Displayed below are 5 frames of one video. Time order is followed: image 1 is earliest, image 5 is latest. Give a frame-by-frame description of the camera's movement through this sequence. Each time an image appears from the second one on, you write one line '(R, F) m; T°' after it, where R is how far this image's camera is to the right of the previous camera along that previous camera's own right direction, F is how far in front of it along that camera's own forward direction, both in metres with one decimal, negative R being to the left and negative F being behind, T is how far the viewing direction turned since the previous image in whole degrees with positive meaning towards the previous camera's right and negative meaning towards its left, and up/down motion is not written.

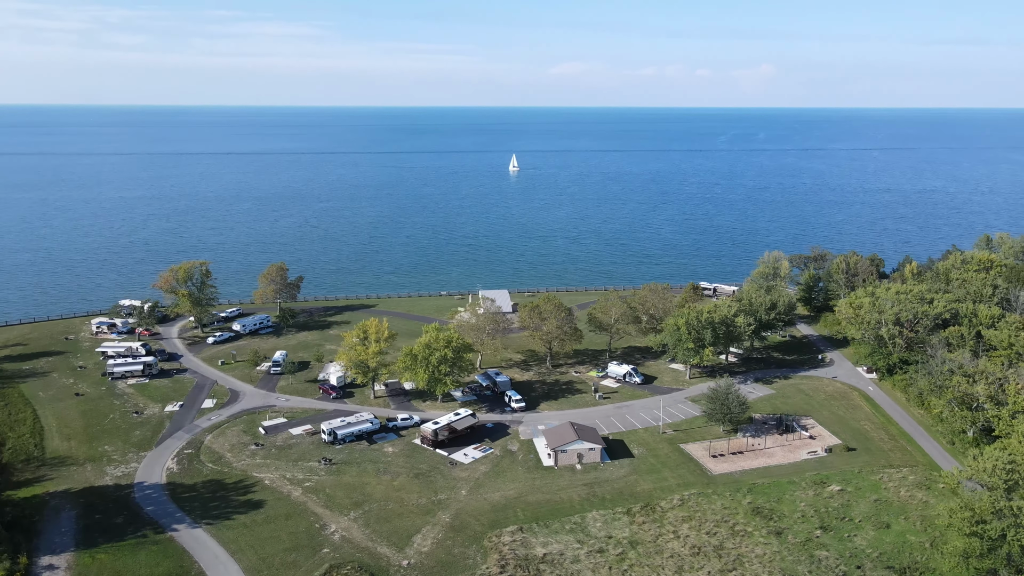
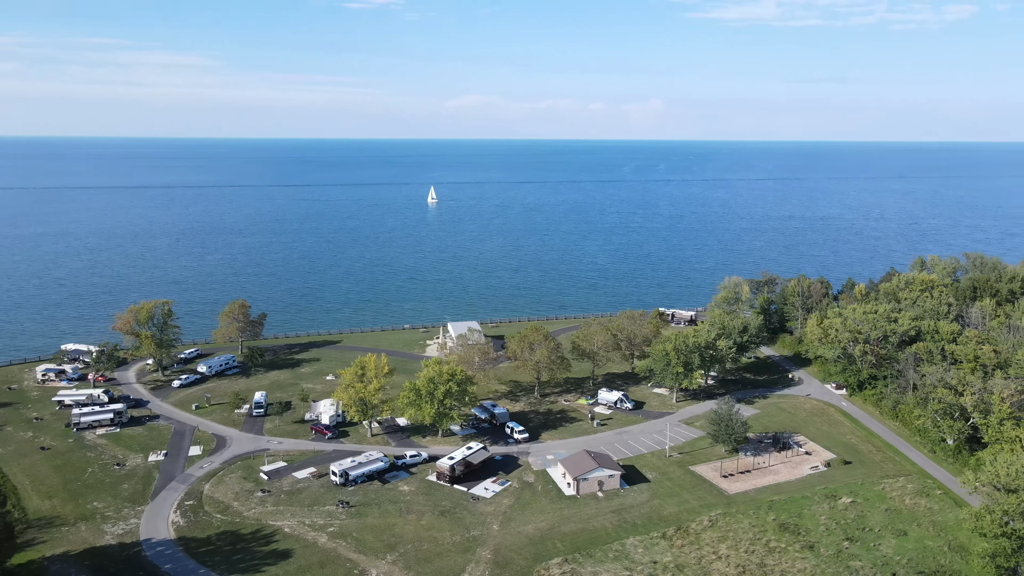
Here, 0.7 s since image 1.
(-6.5, +0.4) m; +7°
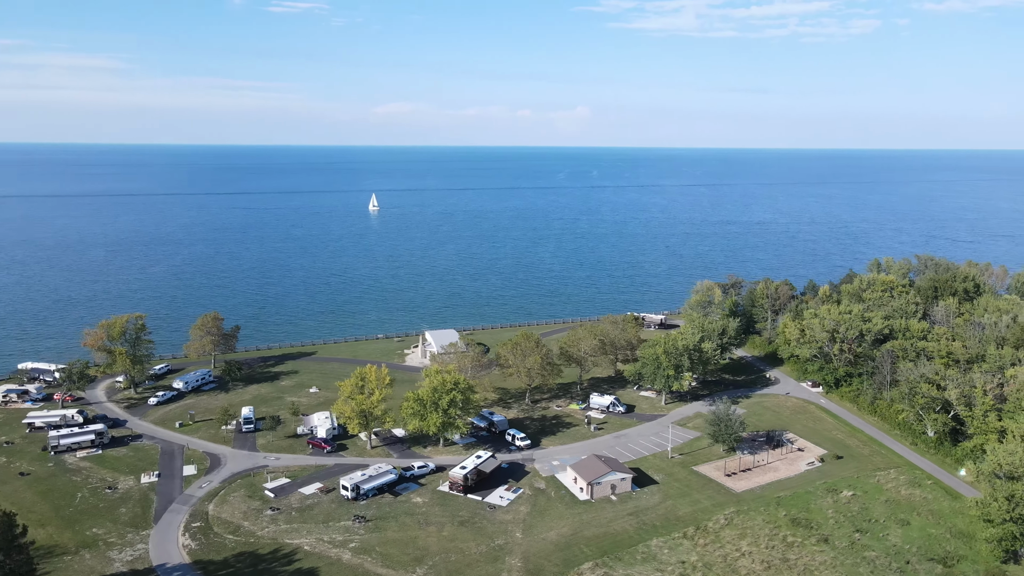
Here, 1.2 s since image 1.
(-4.6, +0.2) m; +5°
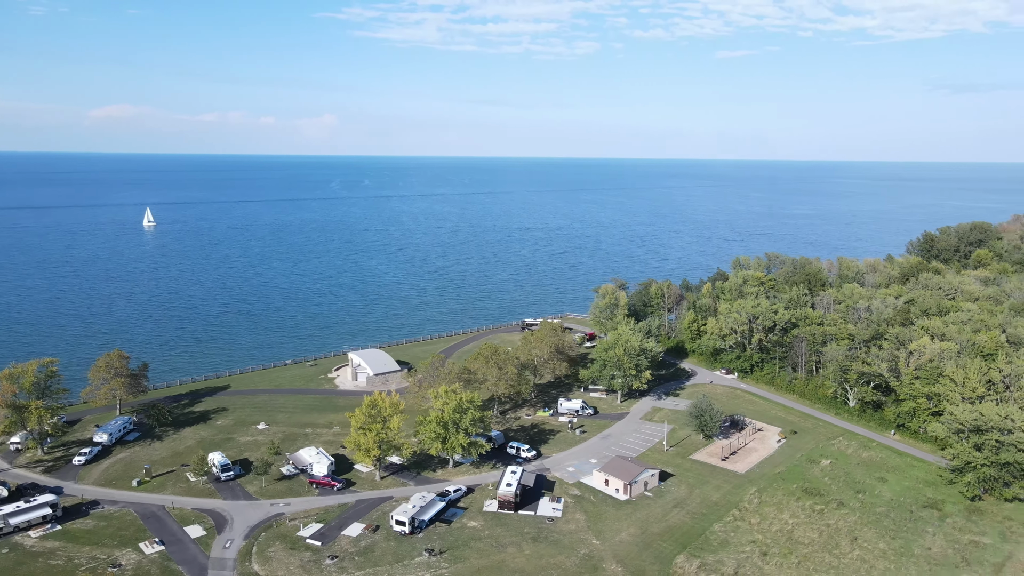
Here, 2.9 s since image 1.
(-15.7, +2.5) m; +18°
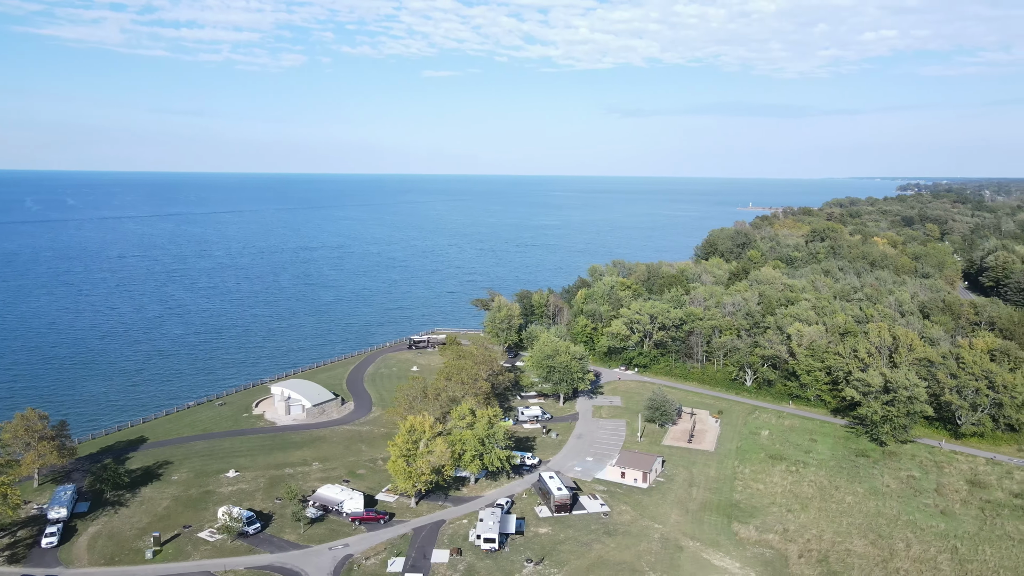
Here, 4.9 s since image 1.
(-18.3, +1.4) m; +21°
